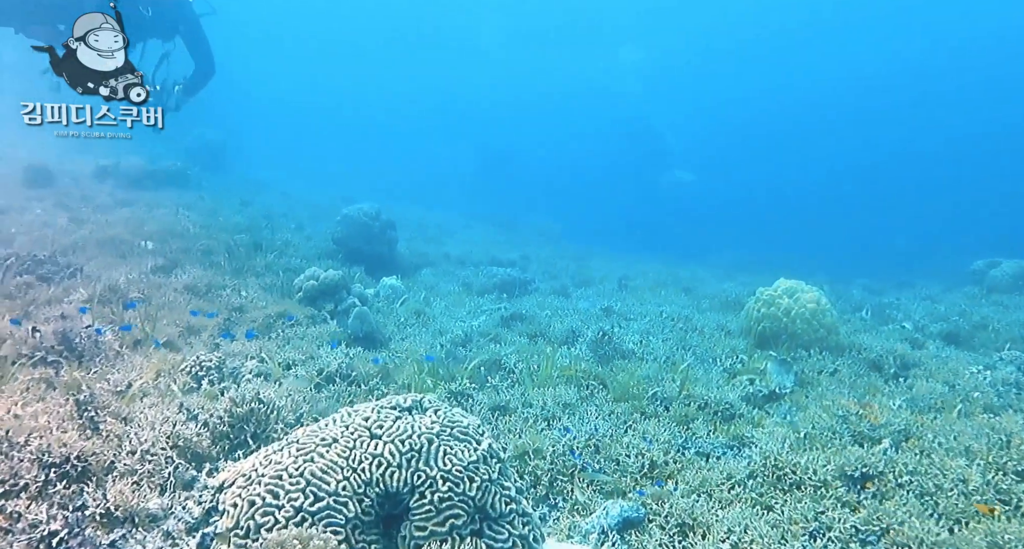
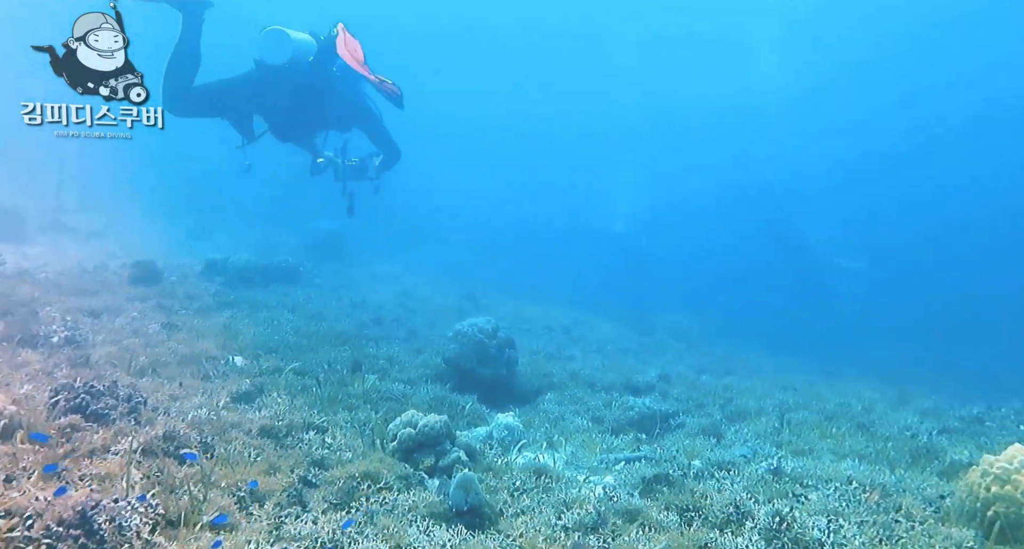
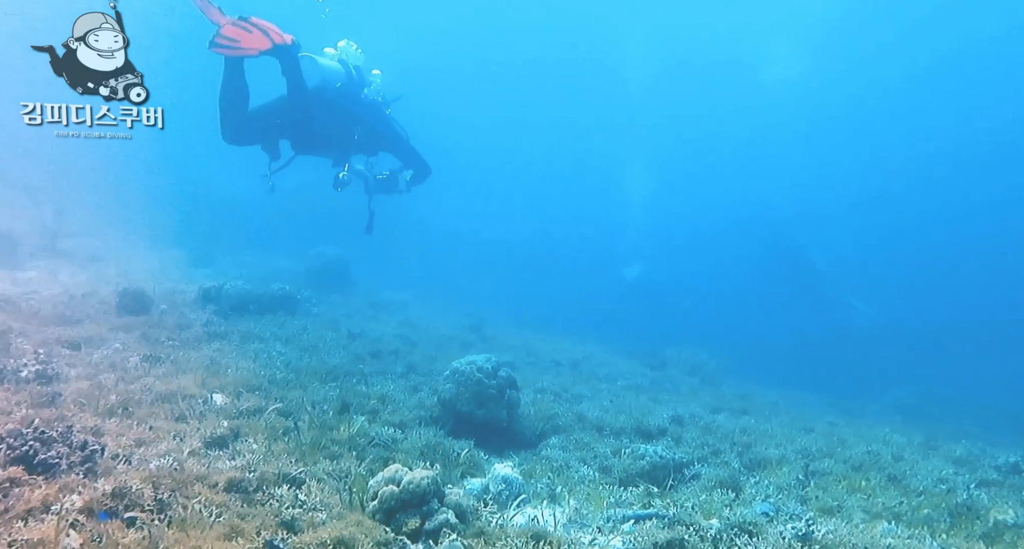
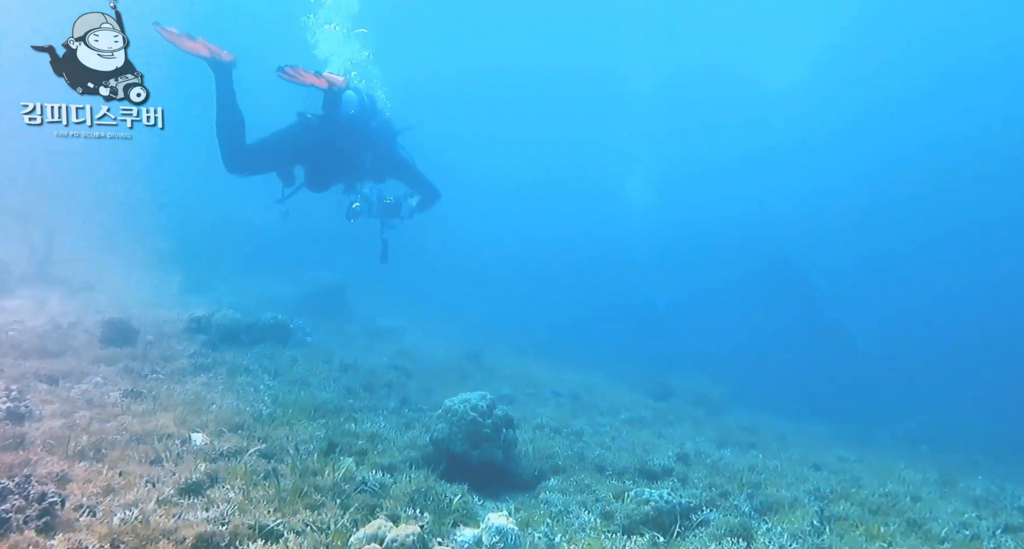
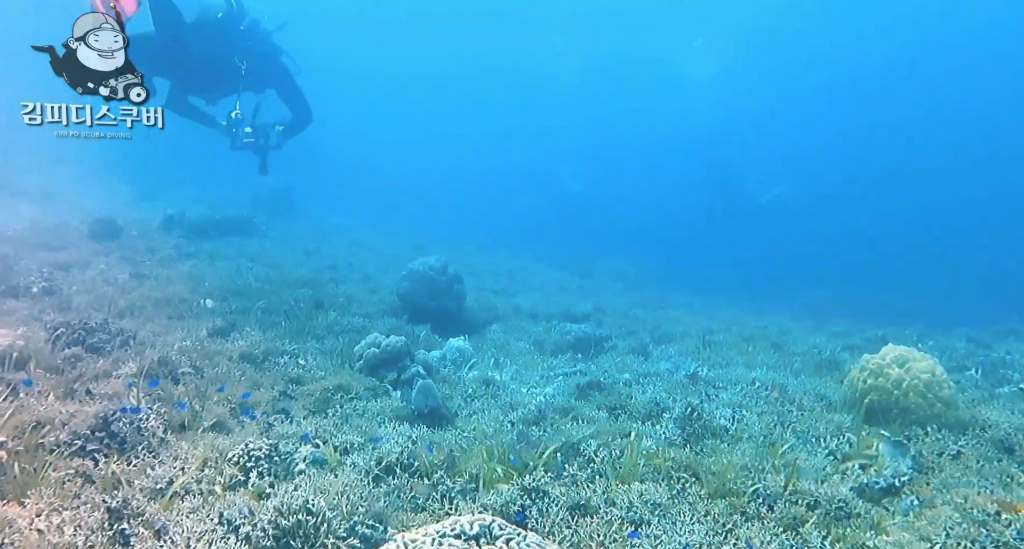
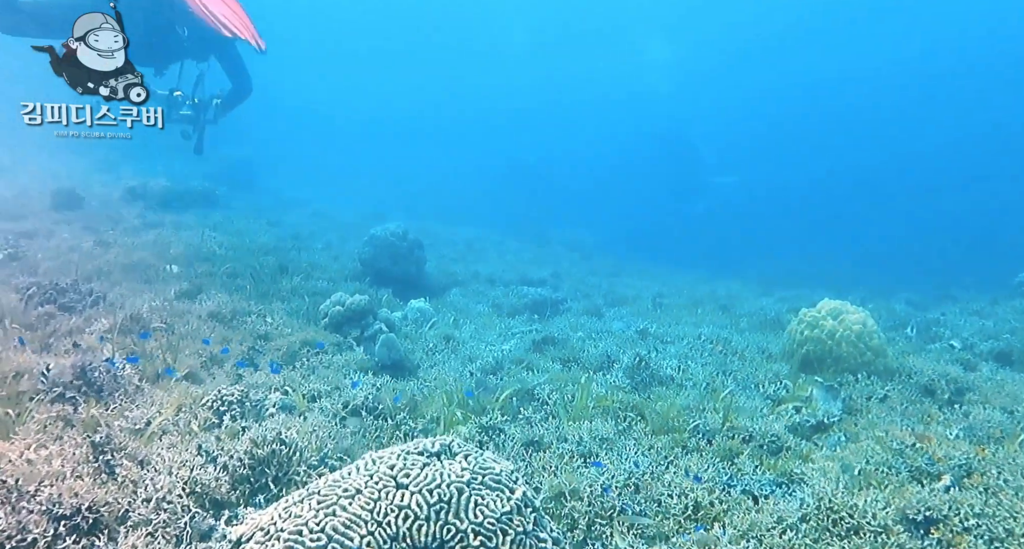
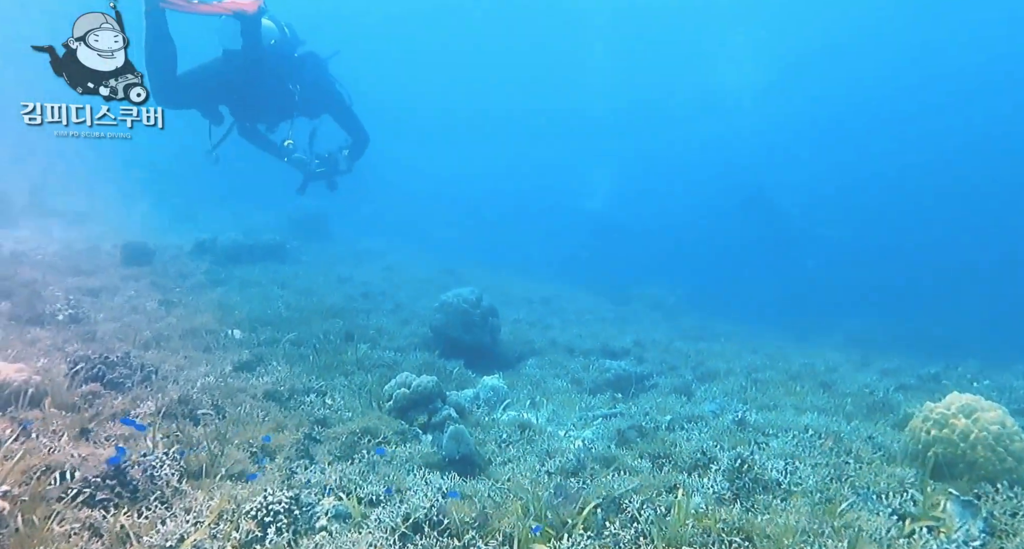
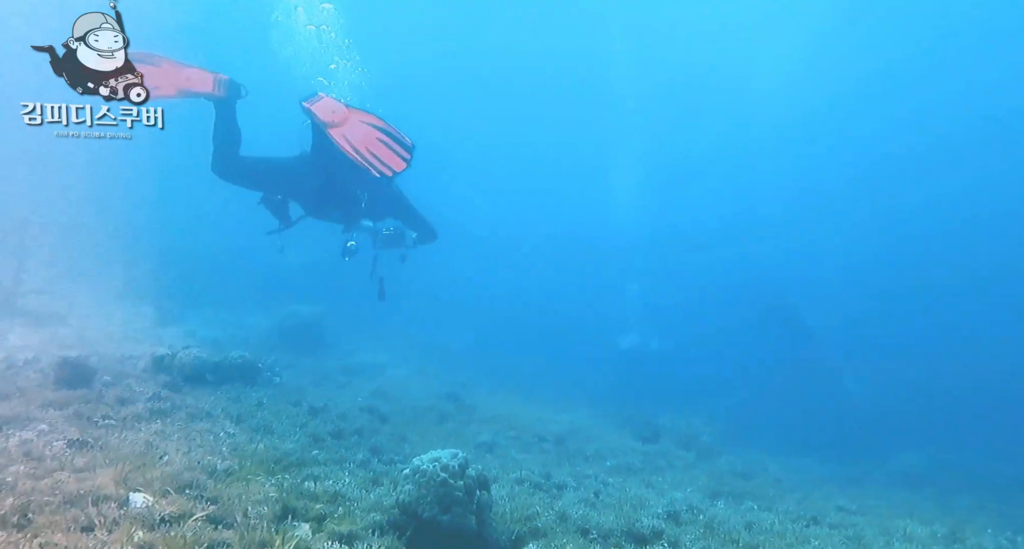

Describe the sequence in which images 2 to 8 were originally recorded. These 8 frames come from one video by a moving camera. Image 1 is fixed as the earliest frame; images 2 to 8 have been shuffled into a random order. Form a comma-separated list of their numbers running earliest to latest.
6, 5, 7, 2, 3, 4, 8
